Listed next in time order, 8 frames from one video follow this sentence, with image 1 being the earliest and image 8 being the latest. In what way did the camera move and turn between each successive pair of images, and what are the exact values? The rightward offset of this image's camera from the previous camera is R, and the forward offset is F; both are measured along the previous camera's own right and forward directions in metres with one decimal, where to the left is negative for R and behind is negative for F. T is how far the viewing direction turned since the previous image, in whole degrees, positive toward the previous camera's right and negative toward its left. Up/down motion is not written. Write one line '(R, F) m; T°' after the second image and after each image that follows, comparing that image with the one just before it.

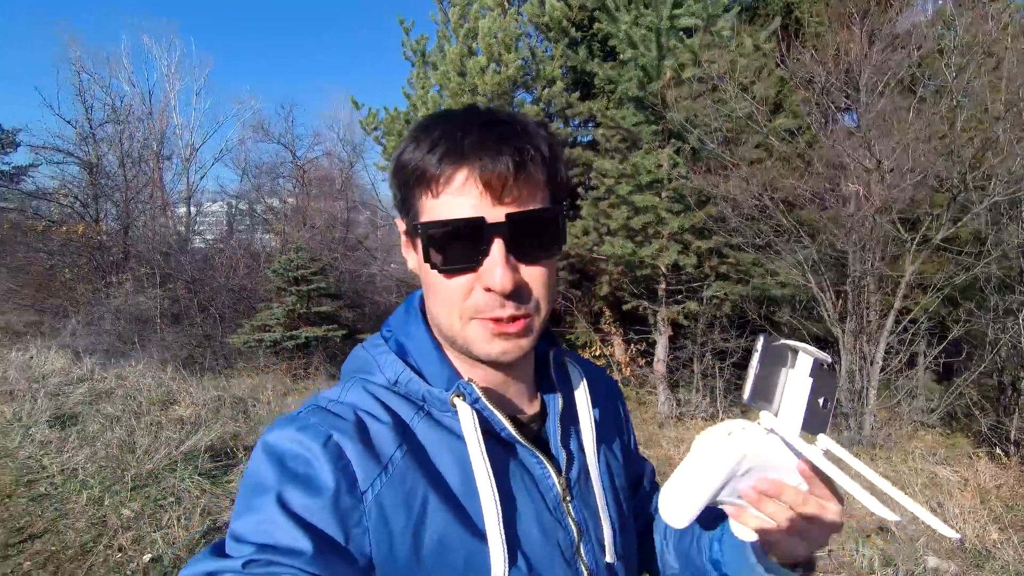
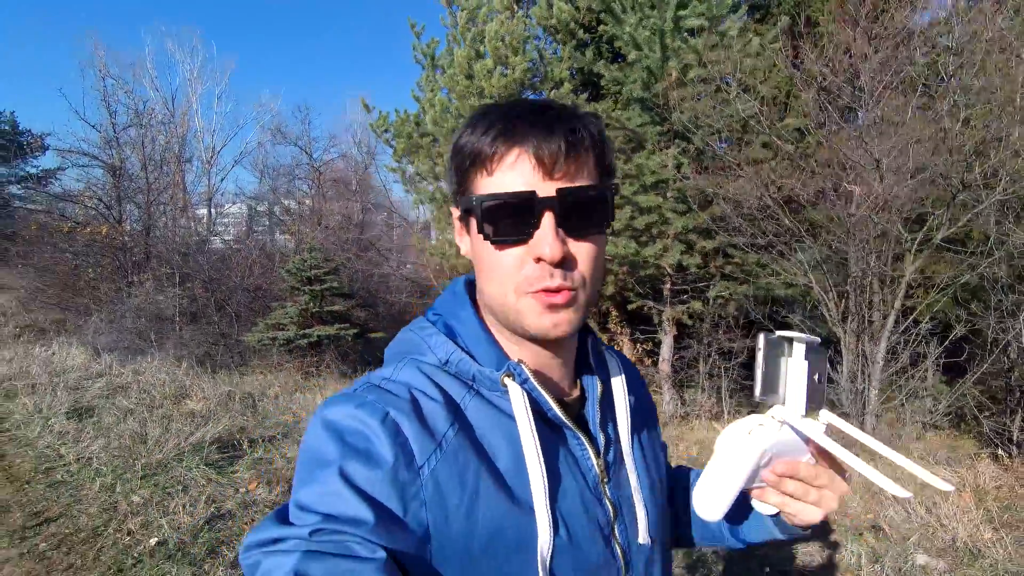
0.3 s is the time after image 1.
(+0.8, 0.0) m; -6°
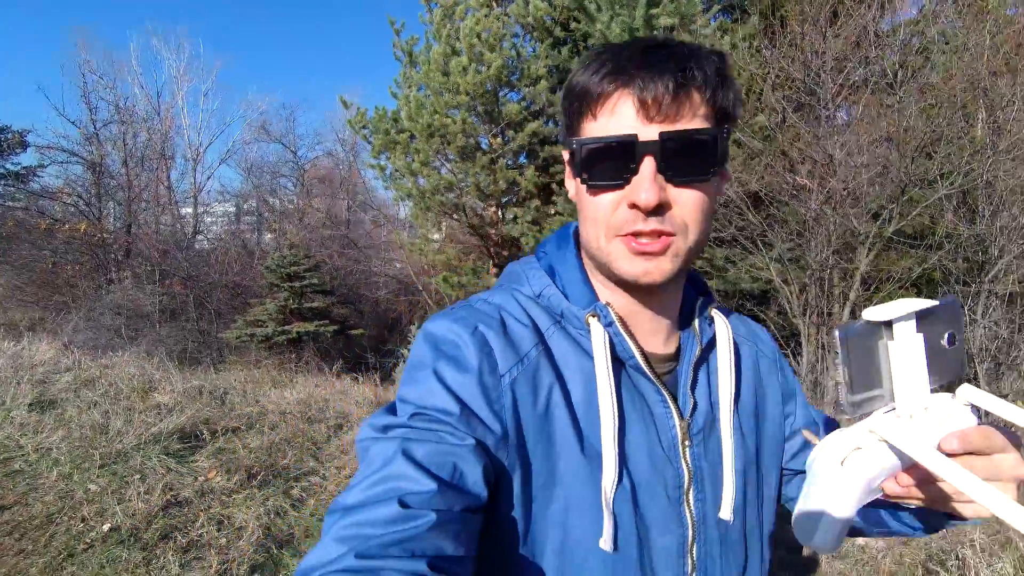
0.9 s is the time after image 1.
(+0.3, 0.0) m; 0°
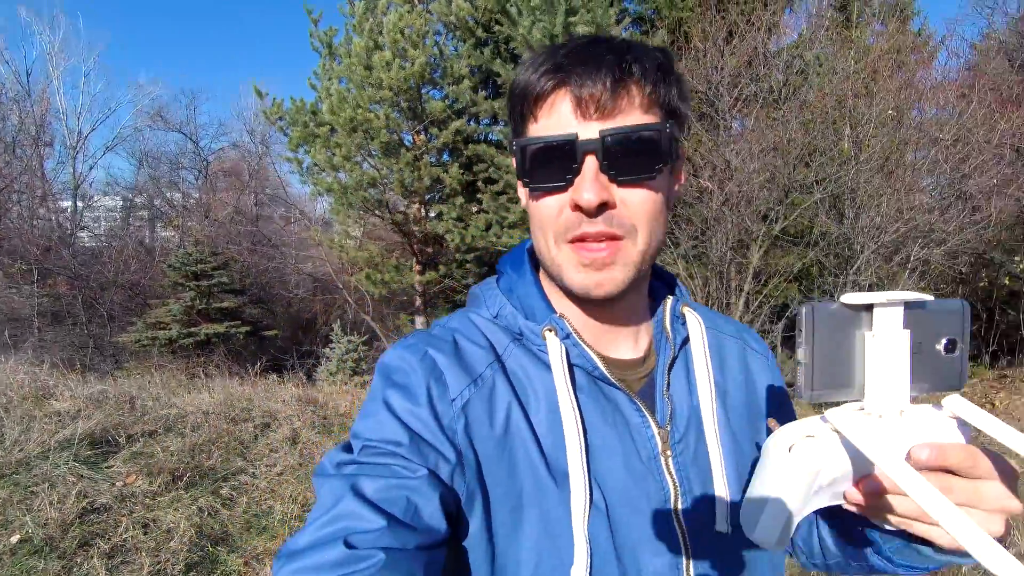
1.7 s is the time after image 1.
(-0.4, -0.1) m; +9°
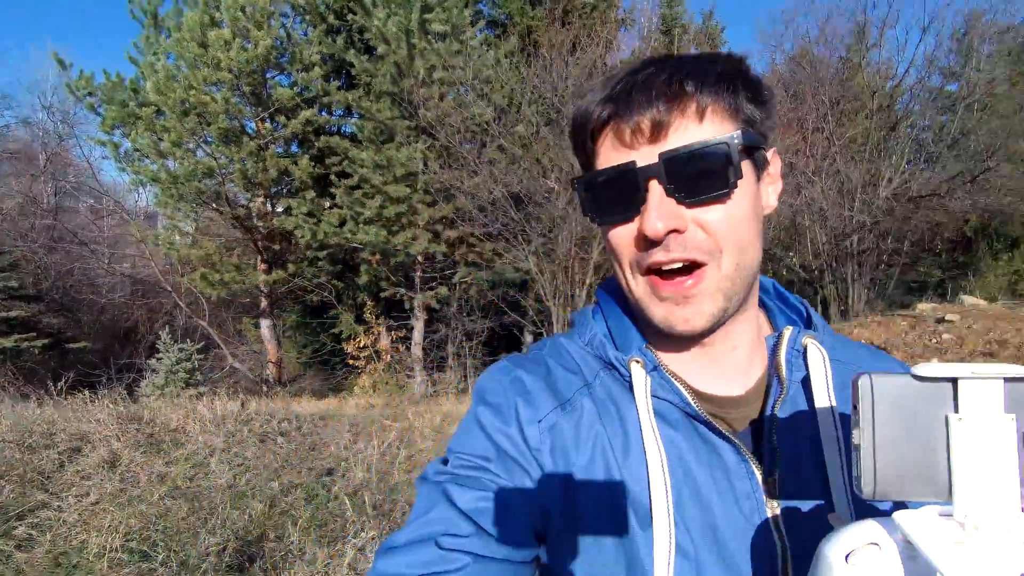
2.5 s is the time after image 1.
(-0.3, +0.1) m; +15°
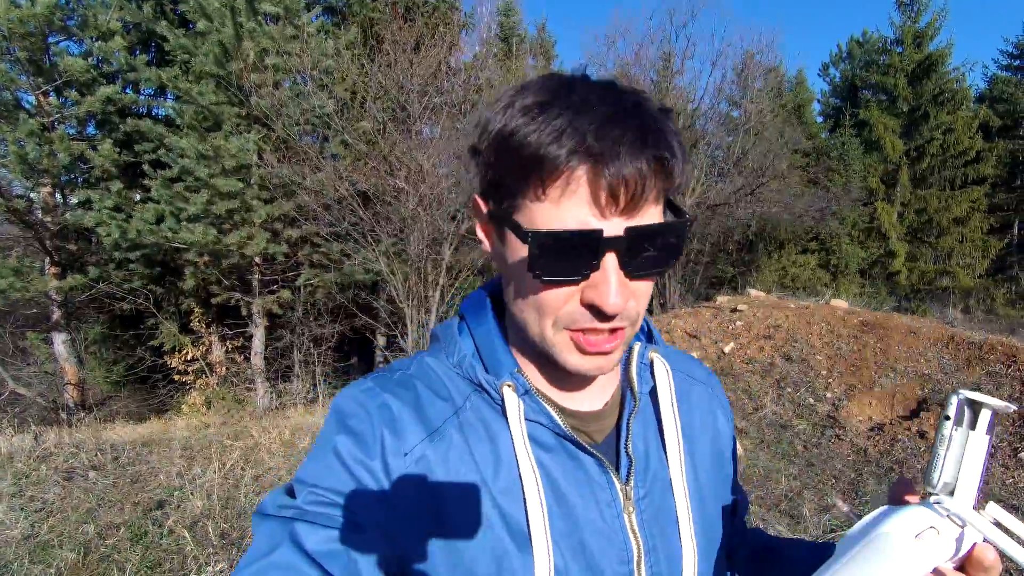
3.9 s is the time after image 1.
(-0.7, +0.1) m; +19°
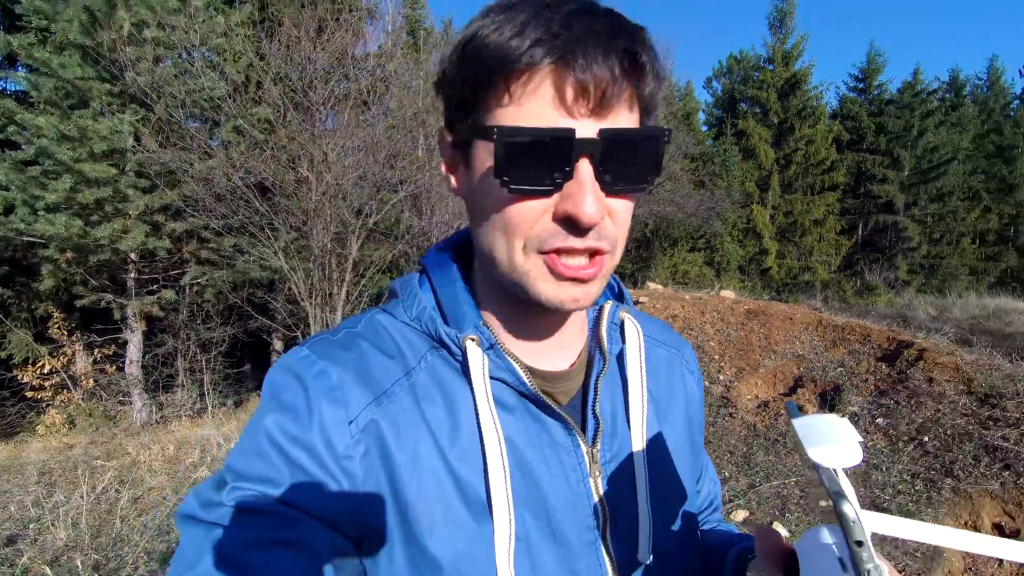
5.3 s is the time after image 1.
(-0.6, +0.1) m; +12°
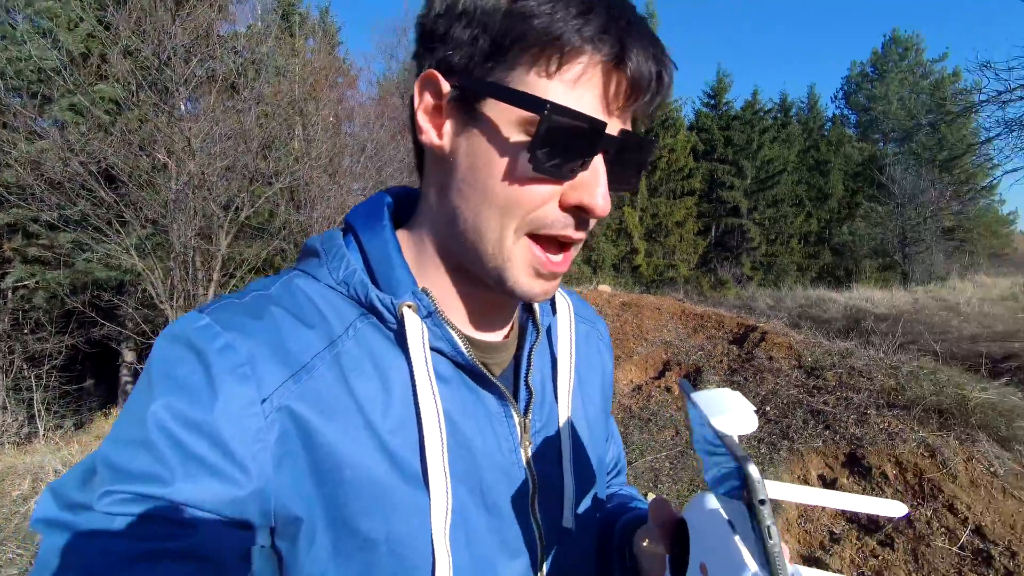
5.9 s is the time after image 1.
(-0.5, +0.1) m; +14°
